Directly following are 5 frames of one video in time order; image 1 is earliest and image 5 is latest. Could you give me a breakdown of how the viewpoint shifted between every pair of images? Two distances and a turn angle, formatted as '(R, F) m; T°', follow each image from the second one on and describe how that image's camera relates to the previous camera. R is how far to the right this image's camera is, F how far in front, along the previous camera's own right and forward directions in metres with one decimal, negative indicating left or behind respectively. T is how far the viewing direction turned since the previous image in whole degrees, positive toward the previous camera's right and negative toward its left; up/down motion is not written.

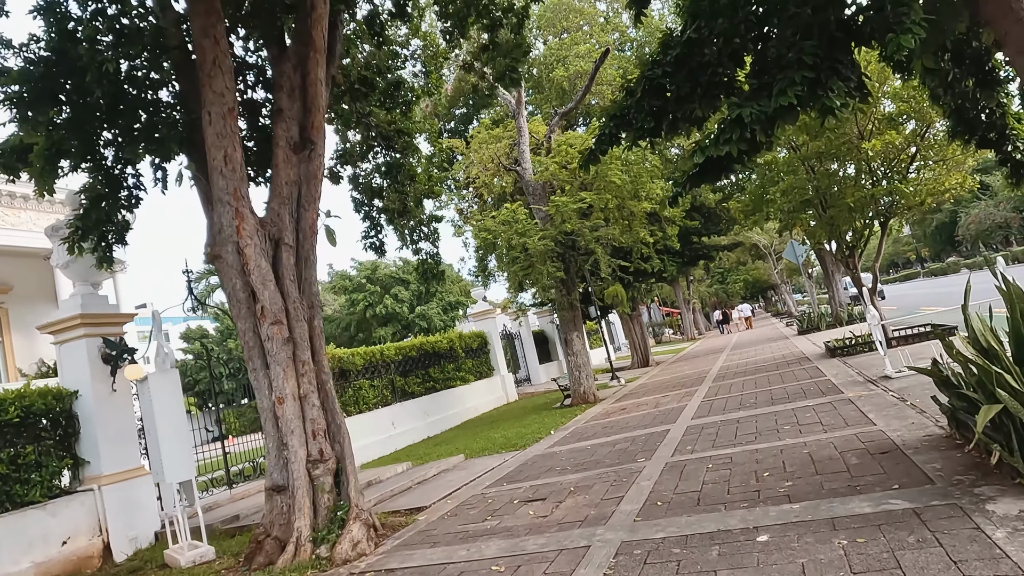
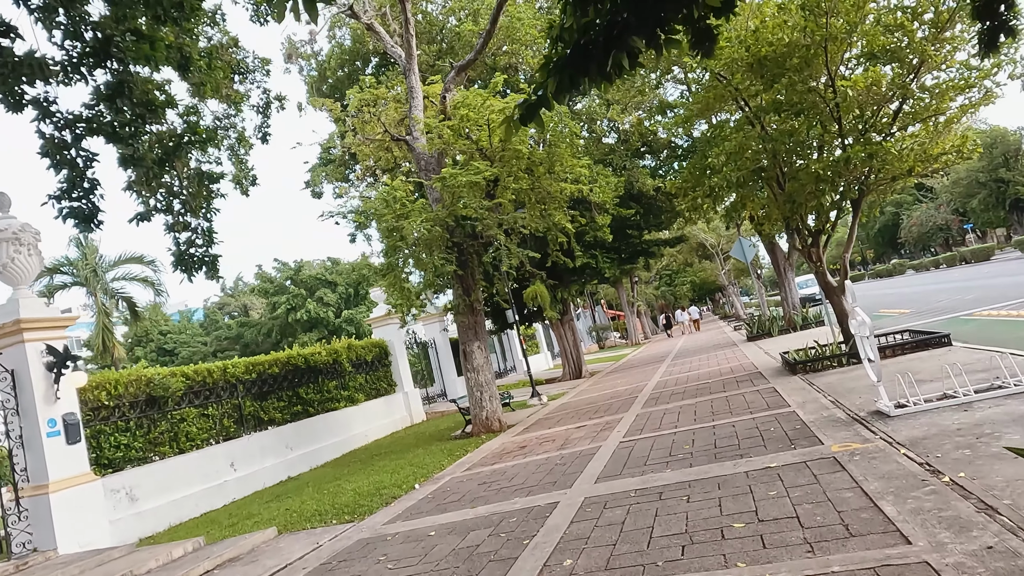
(+1.4, +3.4) m; +4°
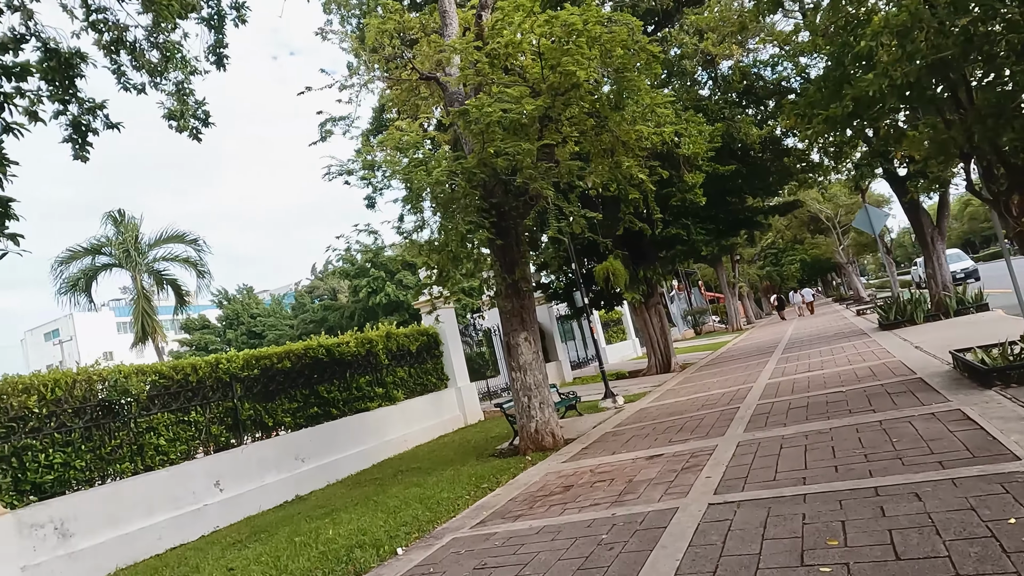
(+0.6, +3.1) m; -8°
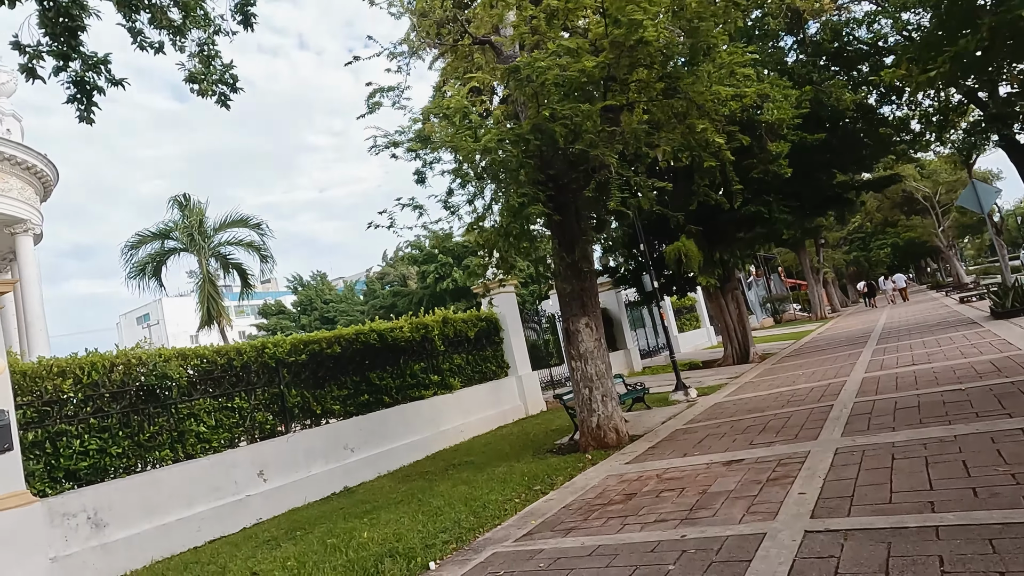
(+0.2, +0.9) m; -6°
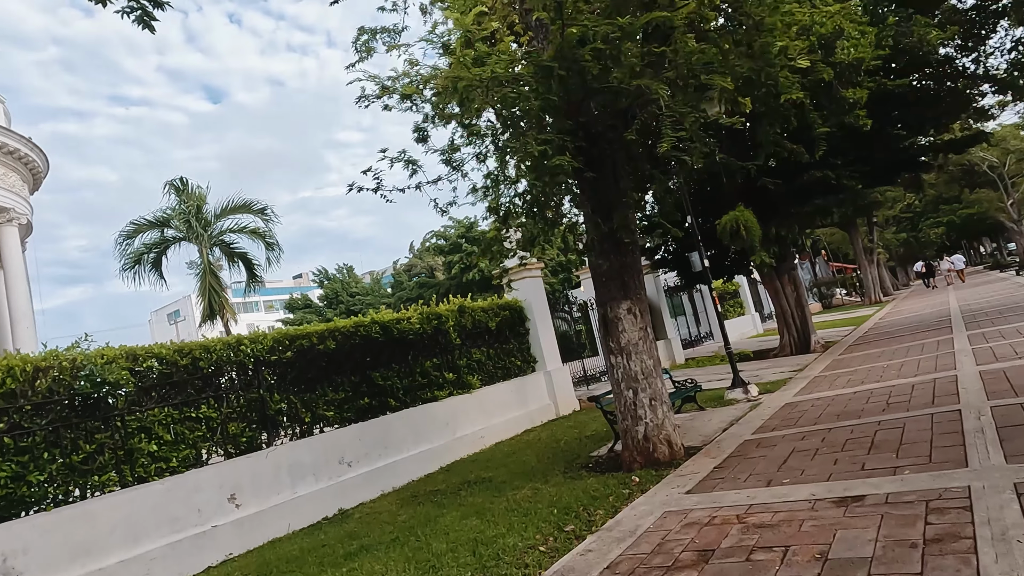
(+0.1, +1.8) m; -3°
